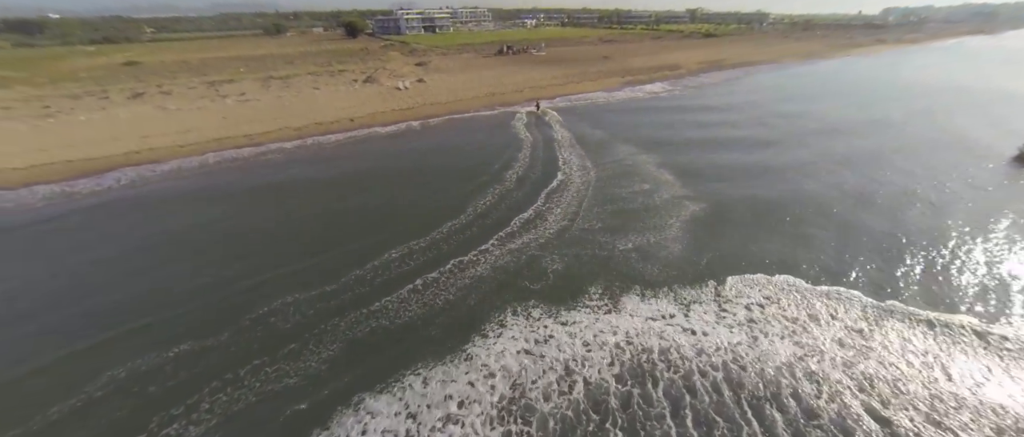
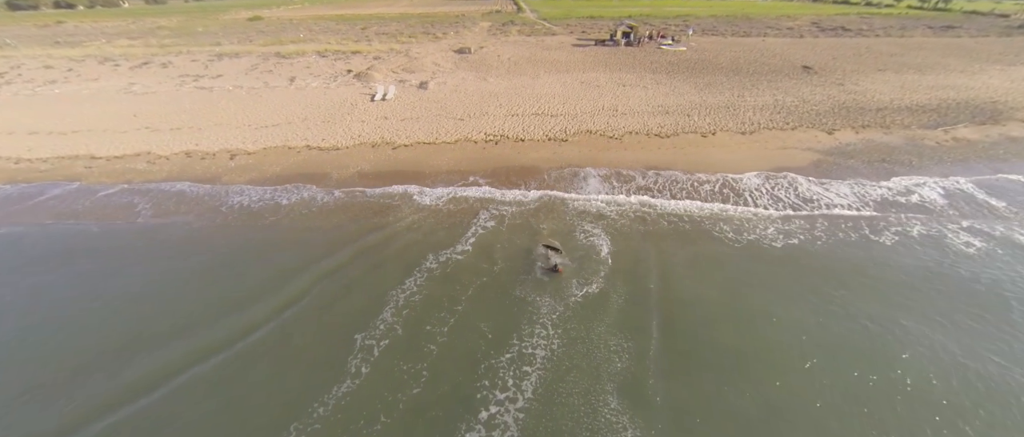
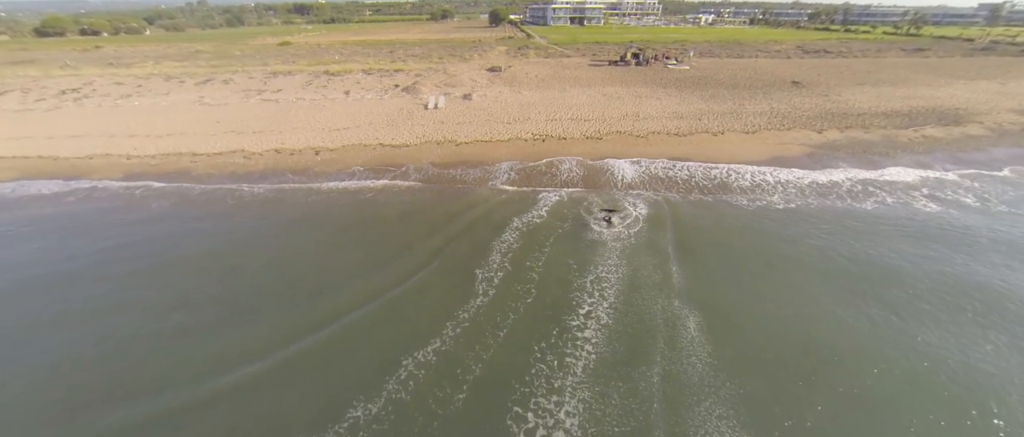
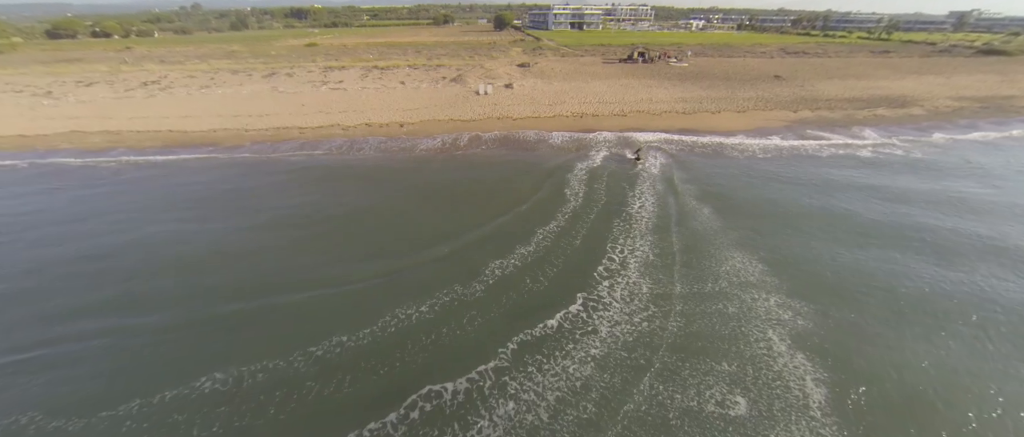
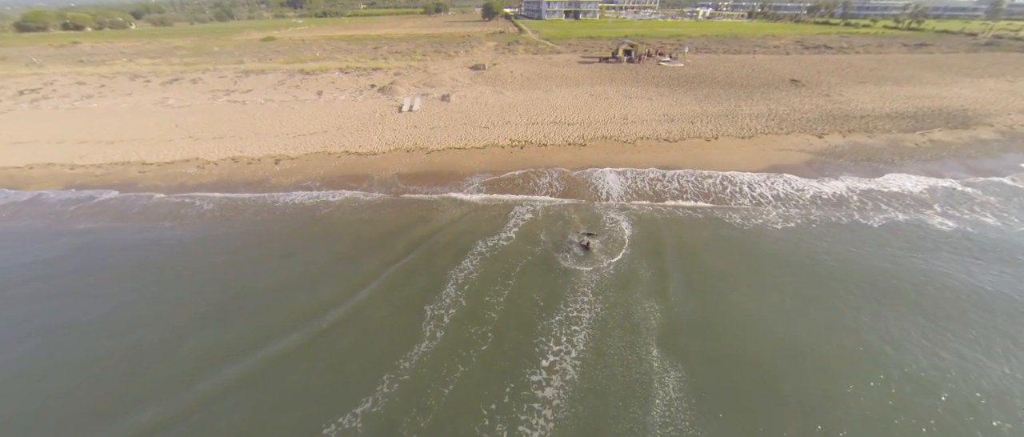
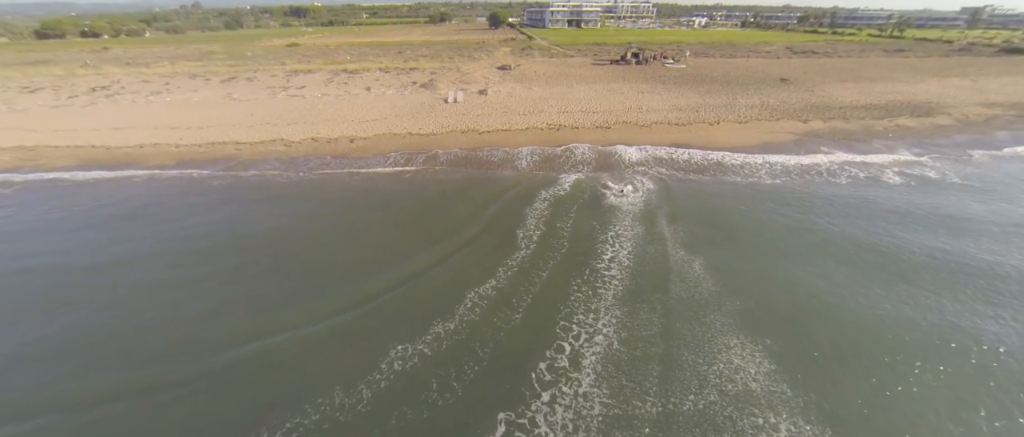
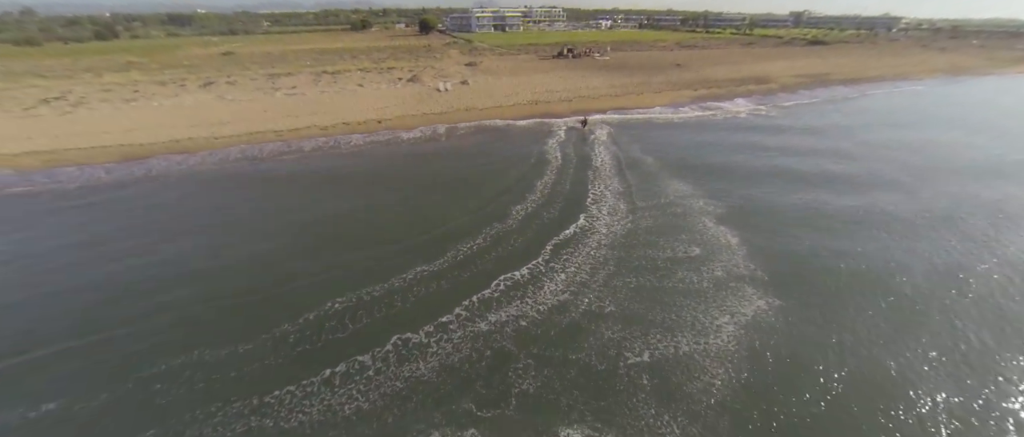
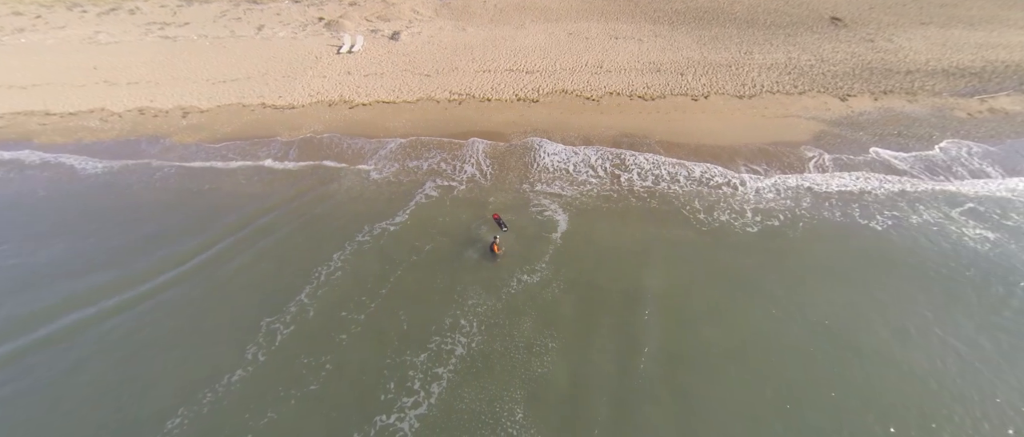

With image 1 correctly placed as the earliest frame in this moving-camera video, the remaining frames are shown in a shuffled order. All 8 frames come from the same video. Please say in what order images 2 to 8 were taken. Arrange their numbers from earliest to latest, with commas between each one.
7, 4, 6, 3, 5, 2, 8
